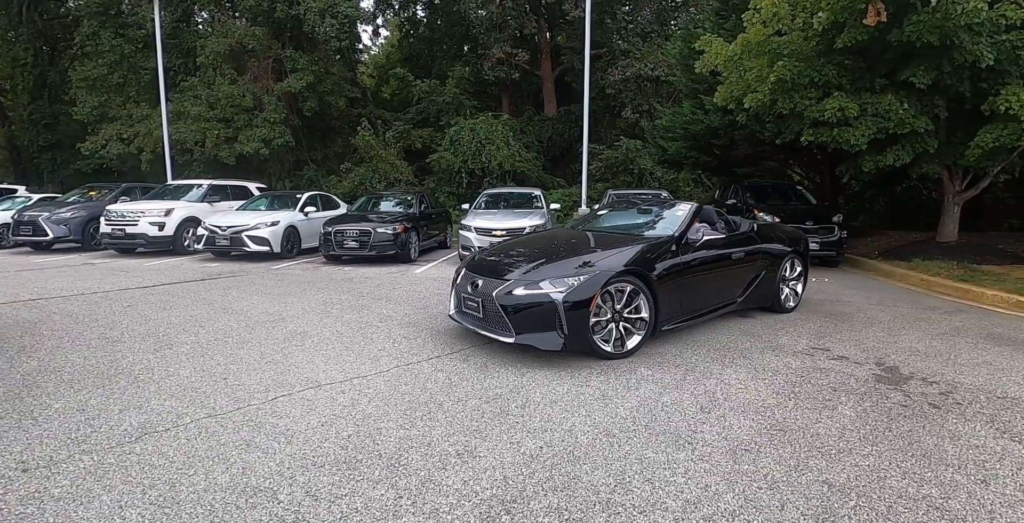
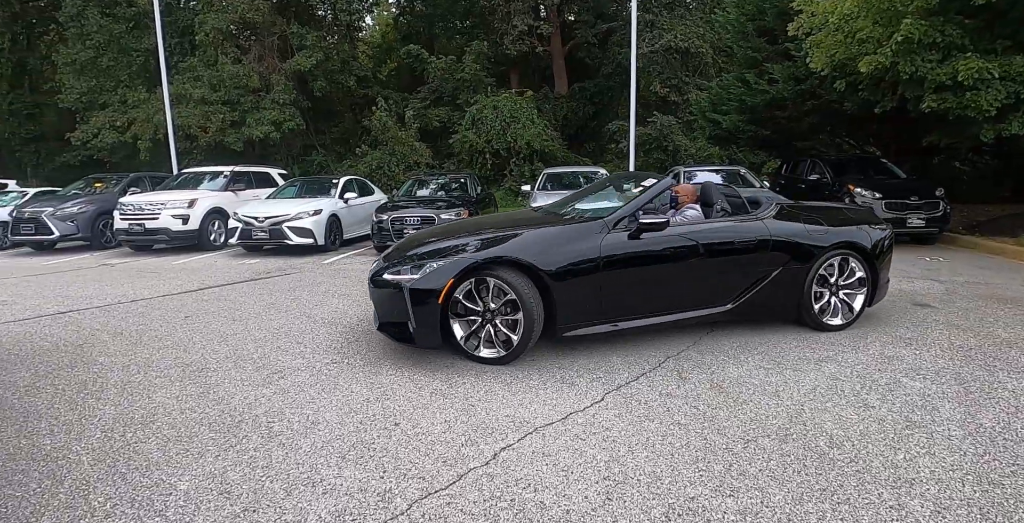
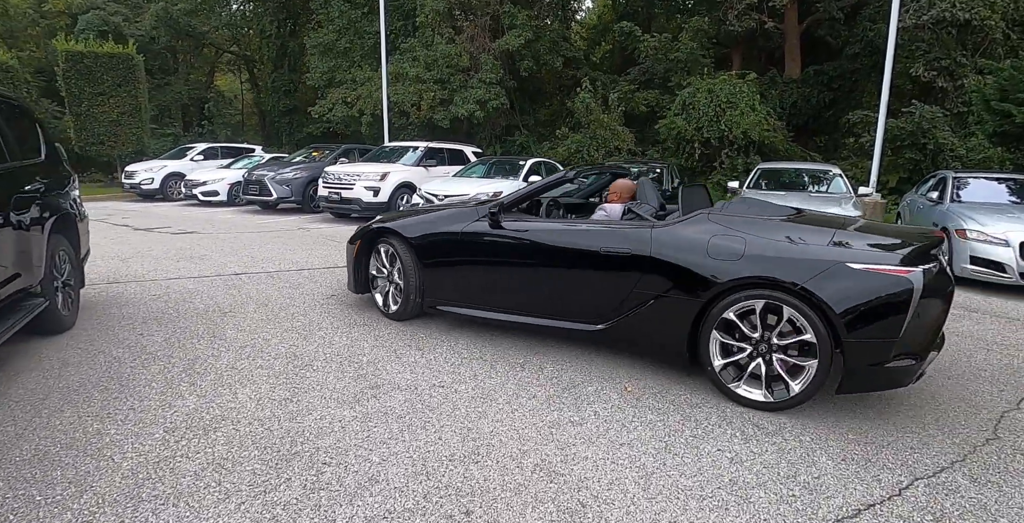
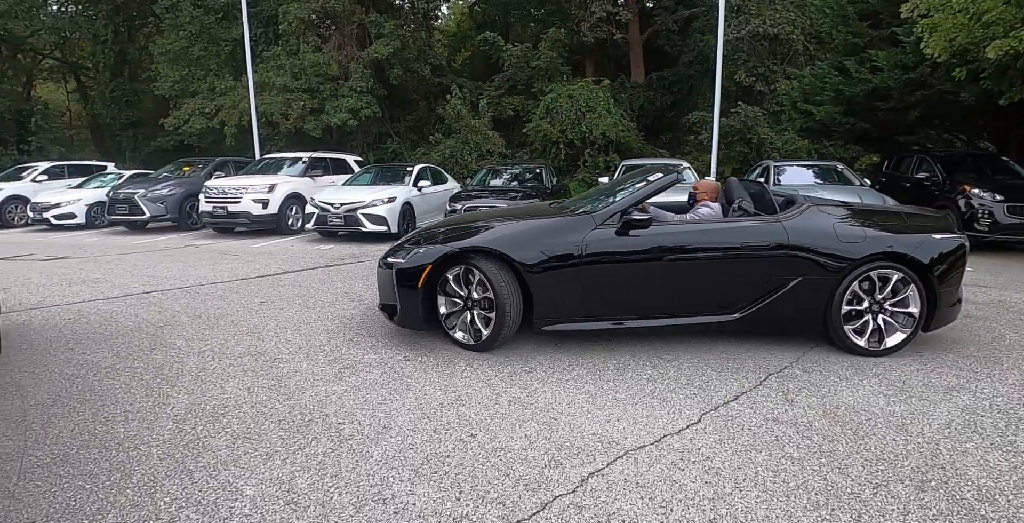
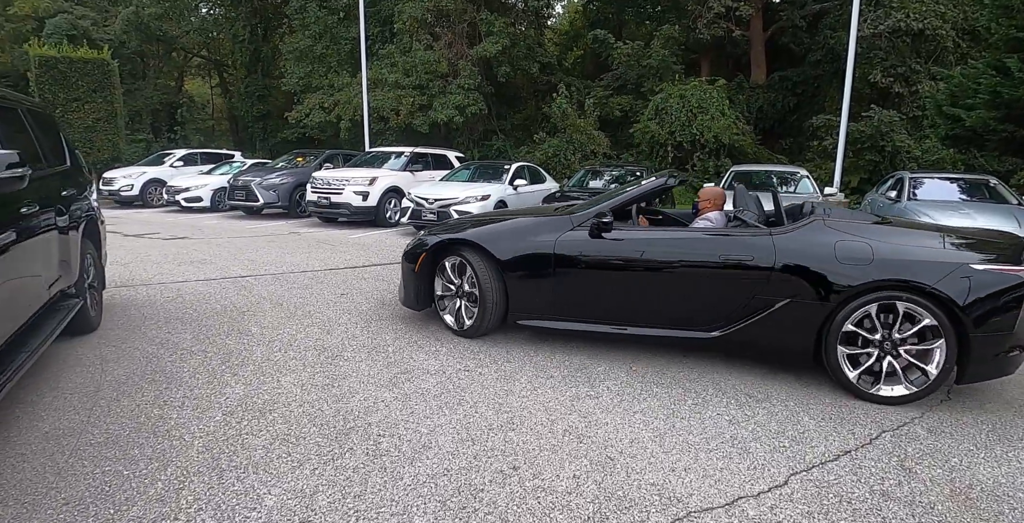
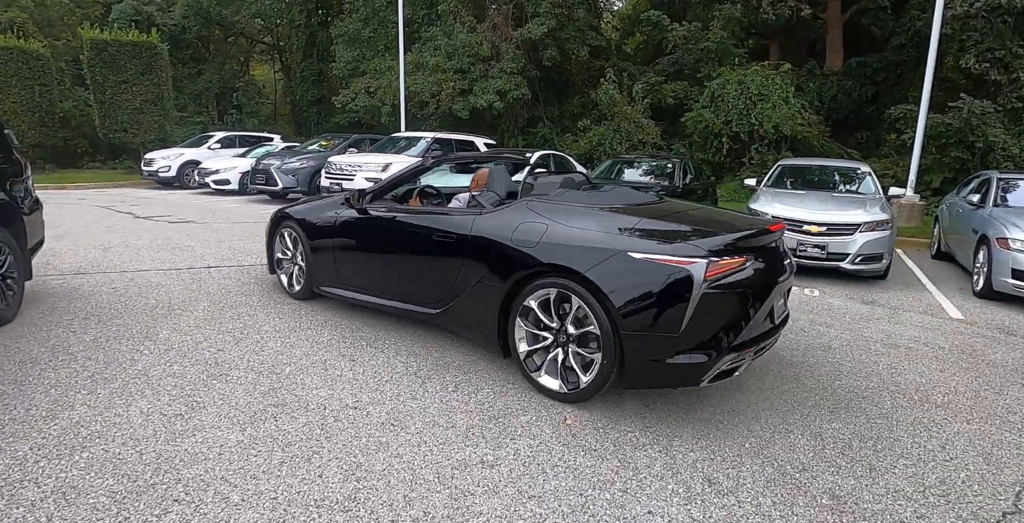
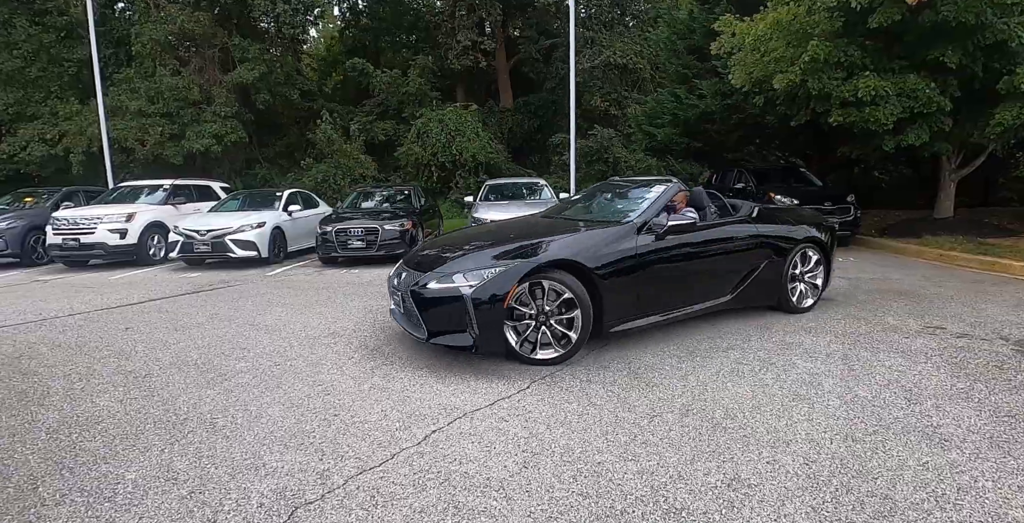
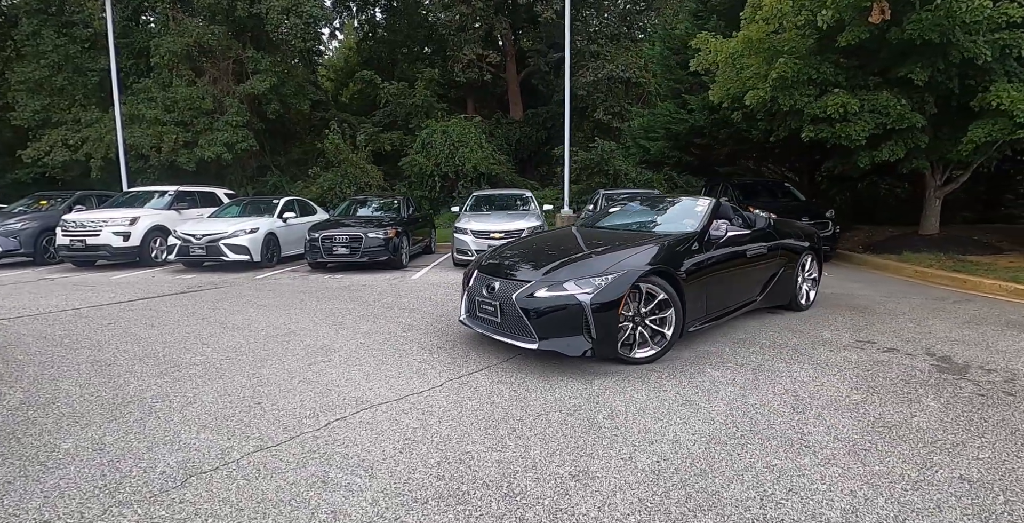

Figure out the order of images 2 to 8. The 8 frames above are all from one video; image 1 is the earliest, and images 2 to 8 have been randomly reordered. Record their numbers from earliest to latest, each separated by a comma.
8, 7, 2, 4, 5, 3, 6
